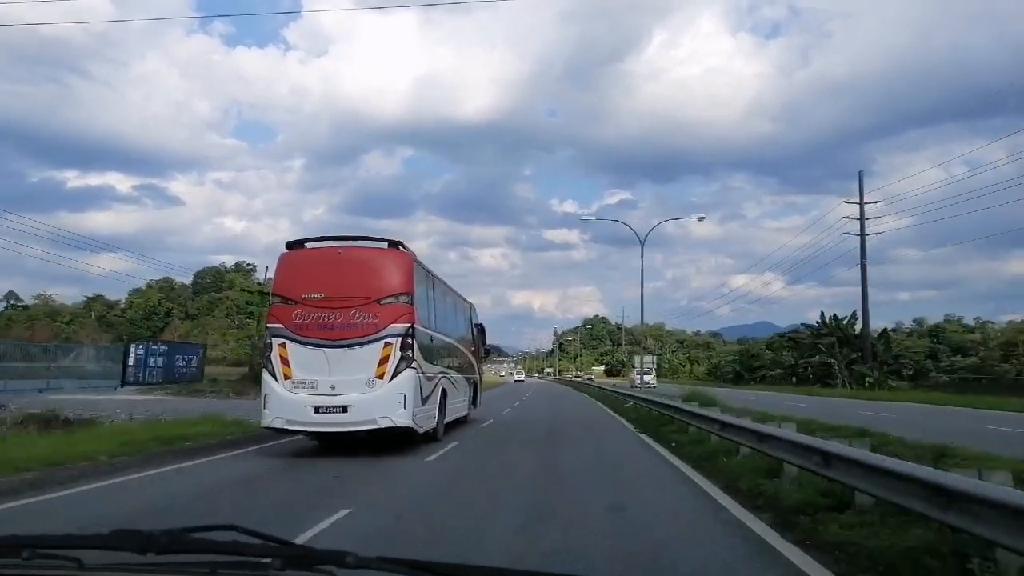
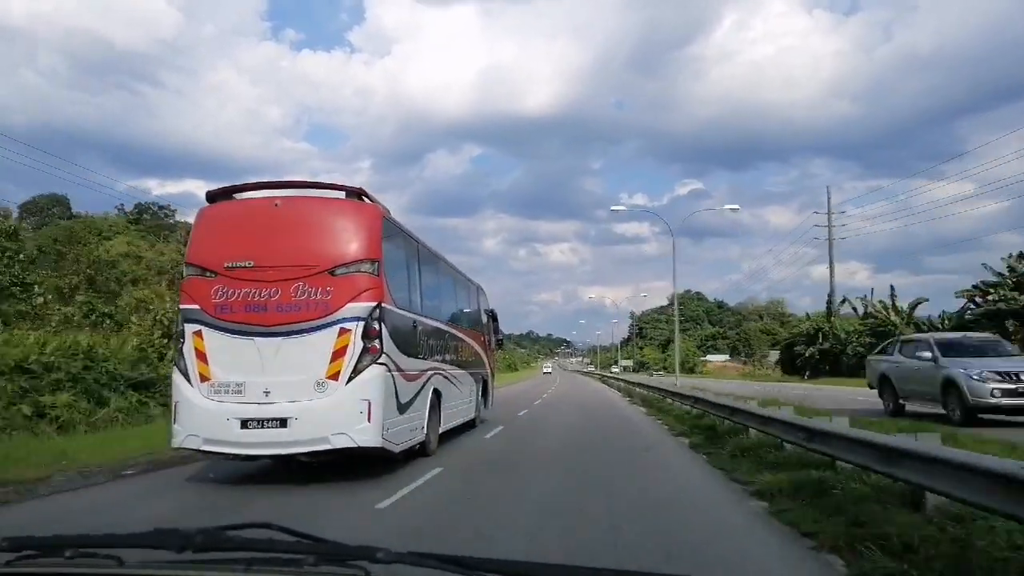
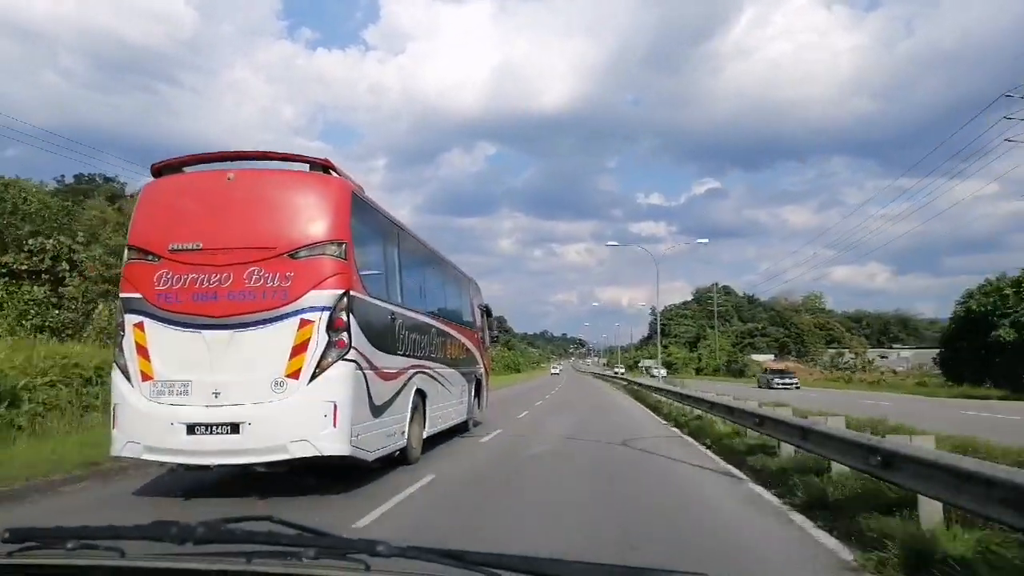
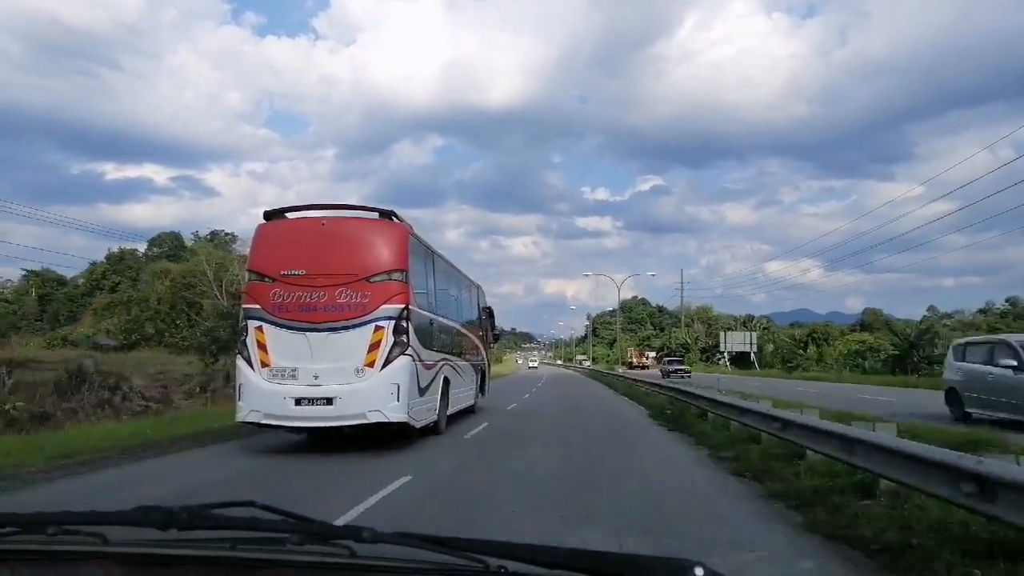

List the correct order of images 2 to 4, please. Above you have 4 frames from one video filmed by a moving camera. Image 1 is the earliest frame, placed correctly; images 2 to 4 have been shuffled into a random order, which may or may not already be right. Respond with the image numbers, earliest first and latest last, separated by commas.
4, 2, 3
